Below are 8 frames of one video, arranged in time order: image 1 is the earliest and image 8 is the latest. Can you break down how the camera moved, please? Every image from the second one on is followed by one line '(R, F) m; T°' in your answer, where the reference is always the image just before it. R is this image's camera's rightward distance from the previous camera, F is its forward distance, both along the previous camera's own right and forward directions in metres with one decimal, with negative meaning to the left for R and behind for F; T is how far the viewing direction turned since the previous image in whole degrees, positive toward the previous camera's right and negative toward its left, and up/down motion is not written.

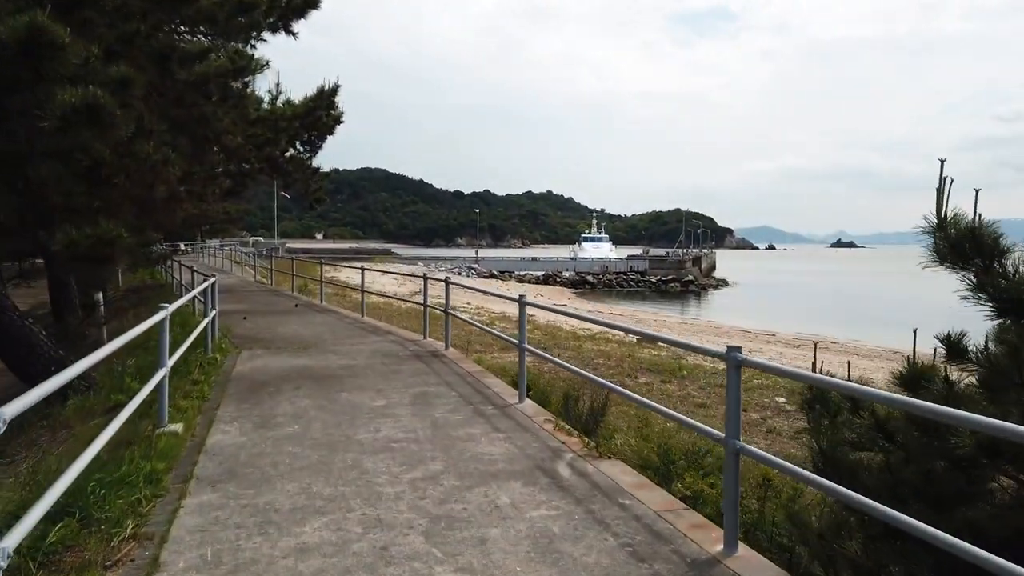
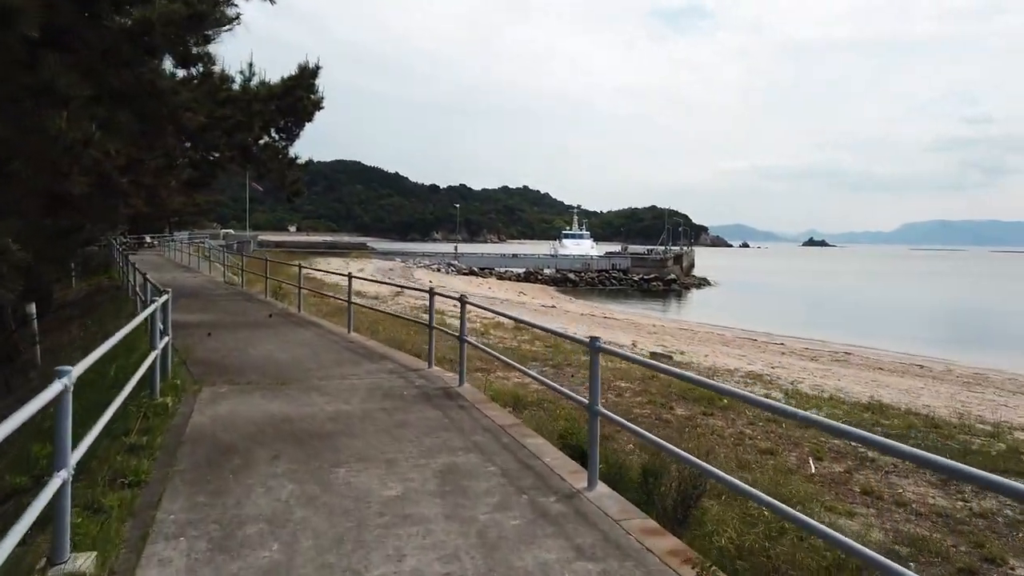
(-0.6, +2.0) m; +2°
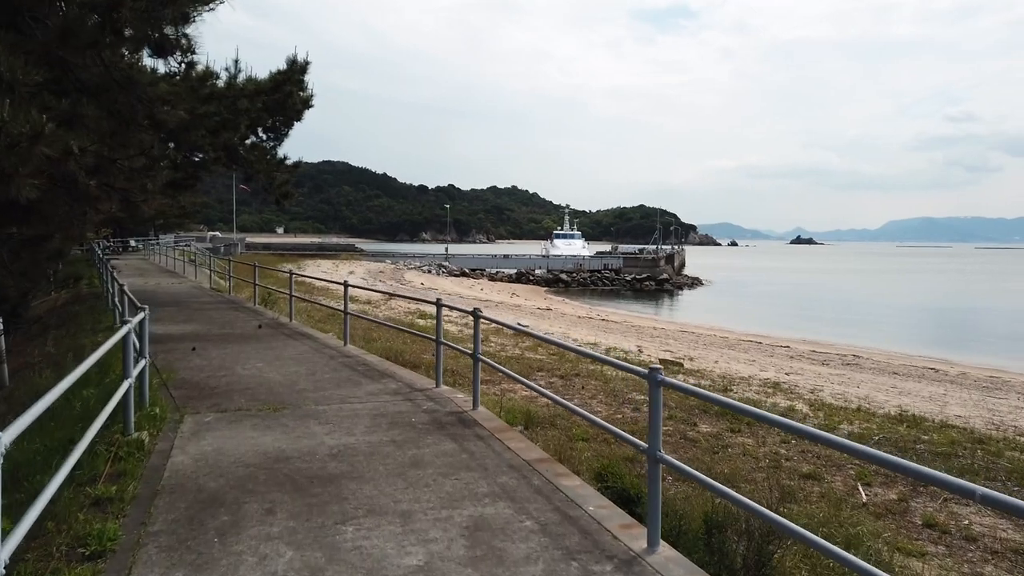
(-0.3, +0.8) m; +1°
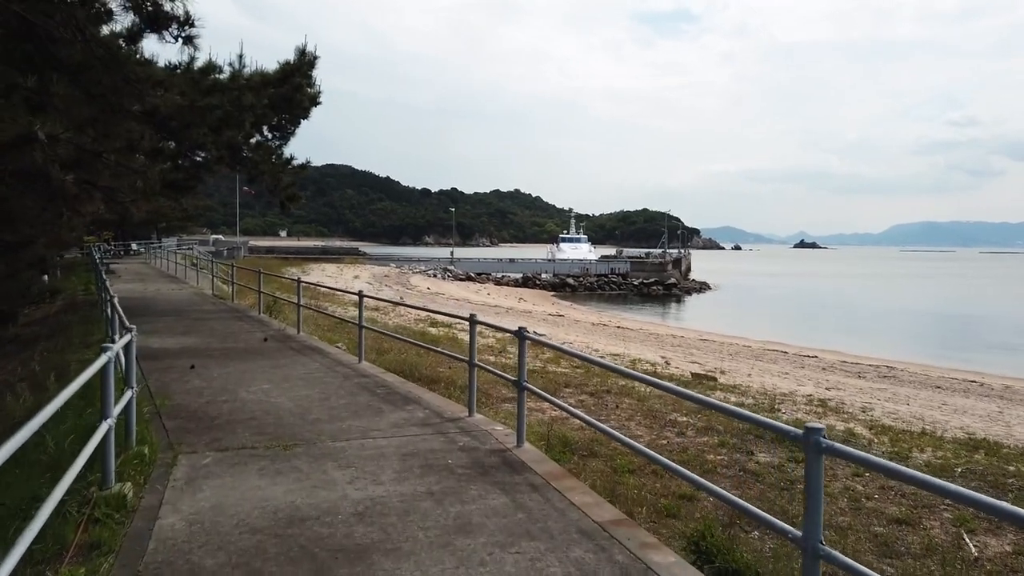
(-0.4, +1.1) m; 0°
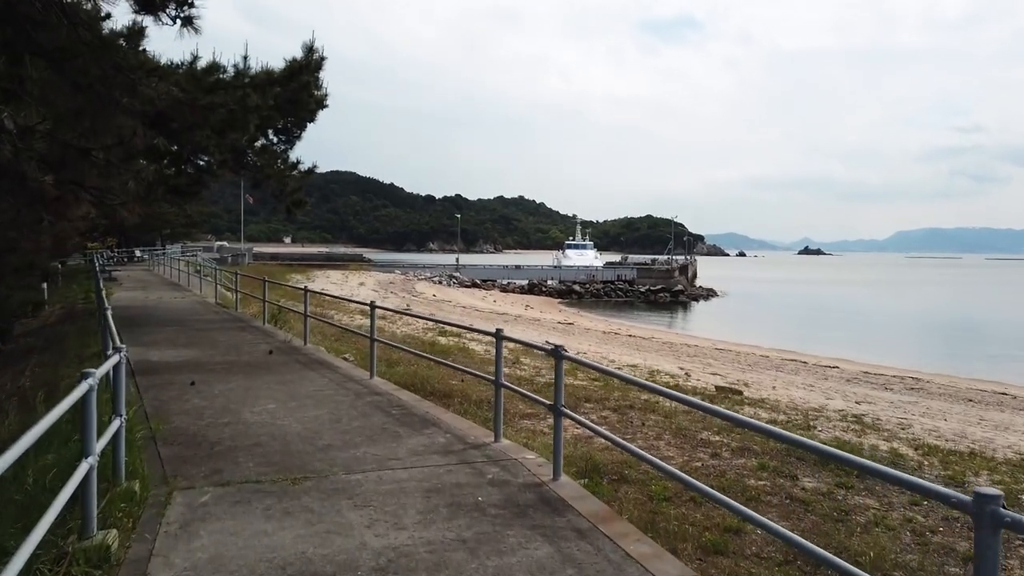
(-0.2, +0.7) m; 0°
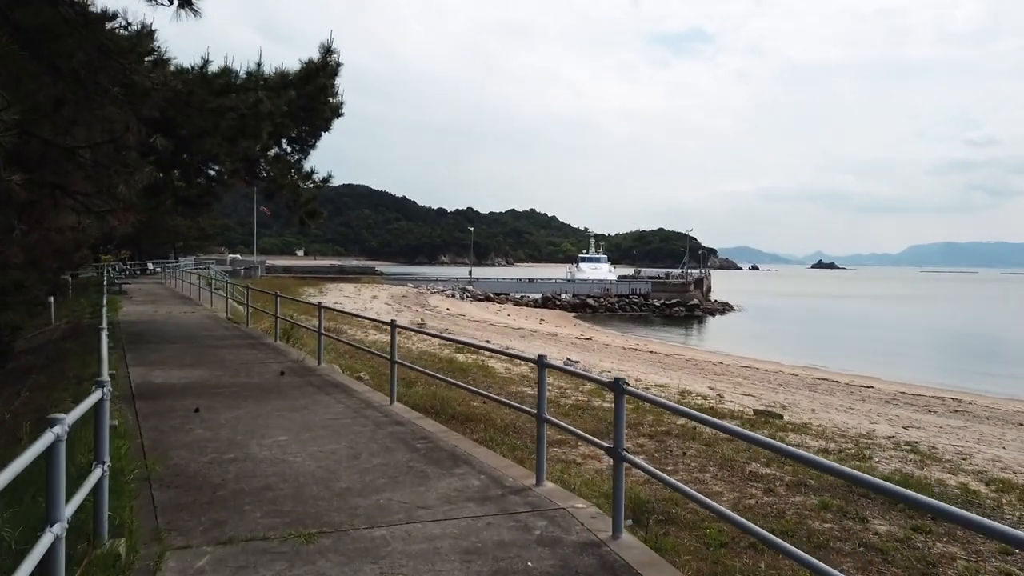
(-0.3, +0.8) m; -1°
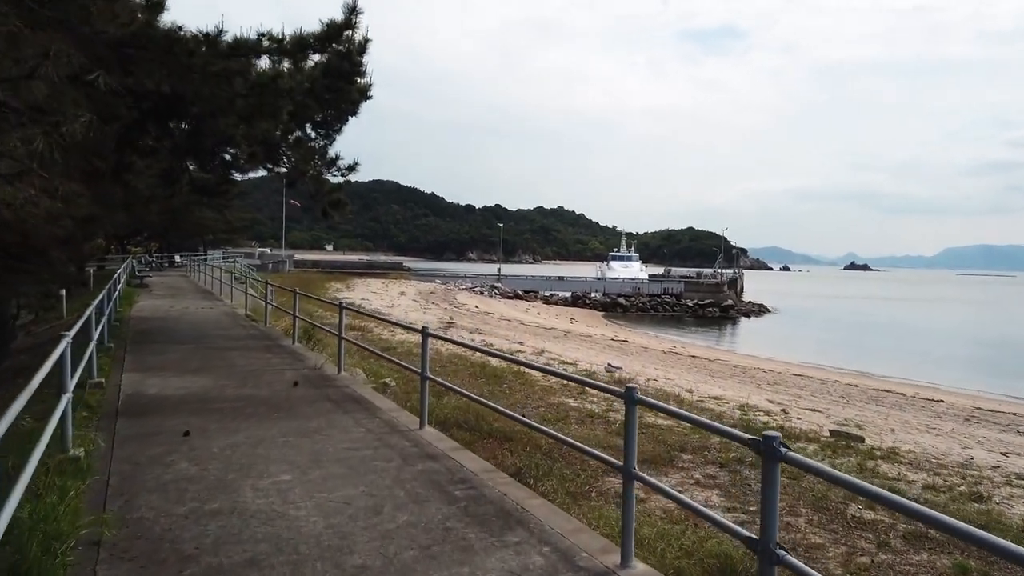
(-0.3, +1.6) m; -2°
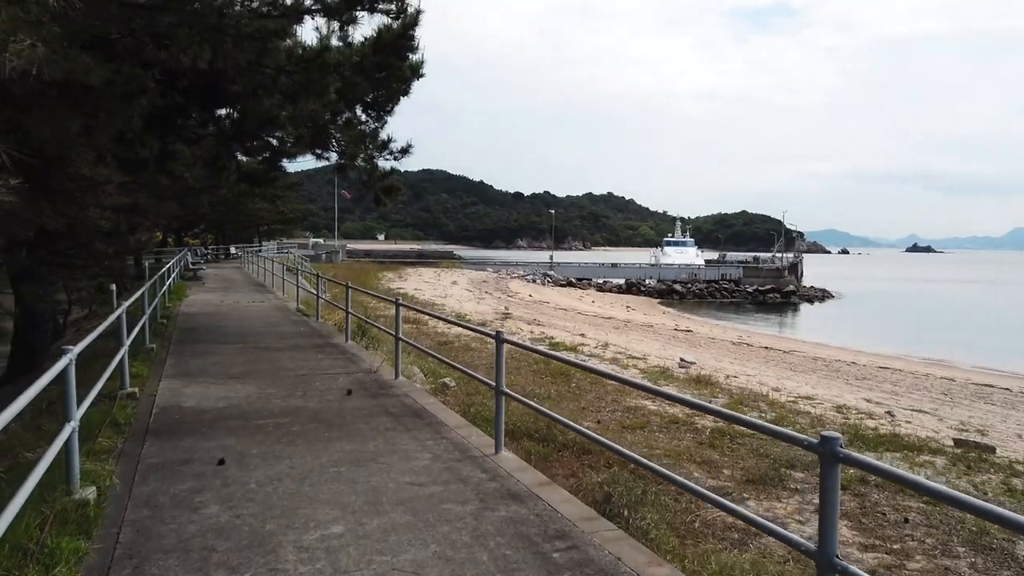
(-0.4, +1.3) m; -4°
